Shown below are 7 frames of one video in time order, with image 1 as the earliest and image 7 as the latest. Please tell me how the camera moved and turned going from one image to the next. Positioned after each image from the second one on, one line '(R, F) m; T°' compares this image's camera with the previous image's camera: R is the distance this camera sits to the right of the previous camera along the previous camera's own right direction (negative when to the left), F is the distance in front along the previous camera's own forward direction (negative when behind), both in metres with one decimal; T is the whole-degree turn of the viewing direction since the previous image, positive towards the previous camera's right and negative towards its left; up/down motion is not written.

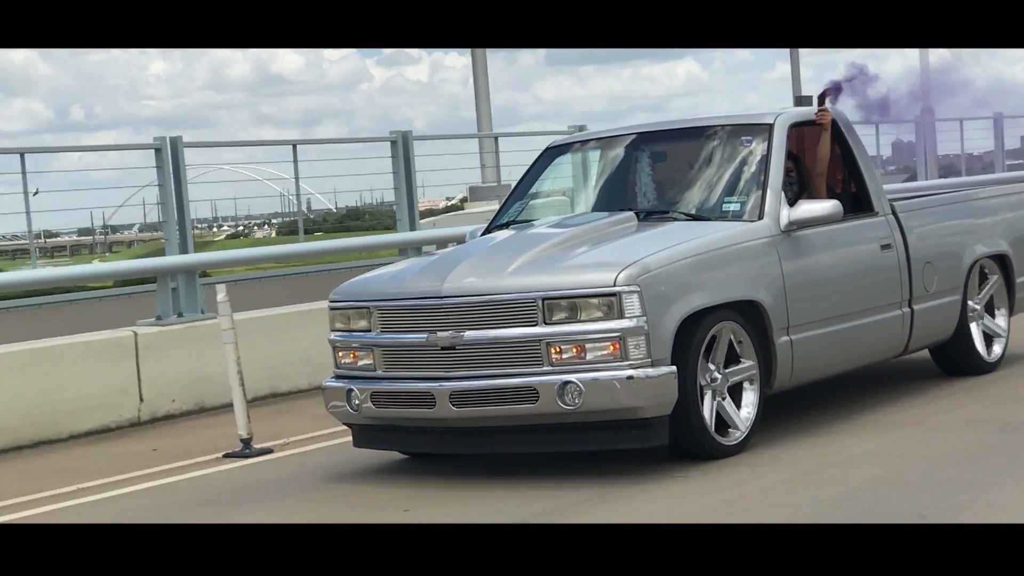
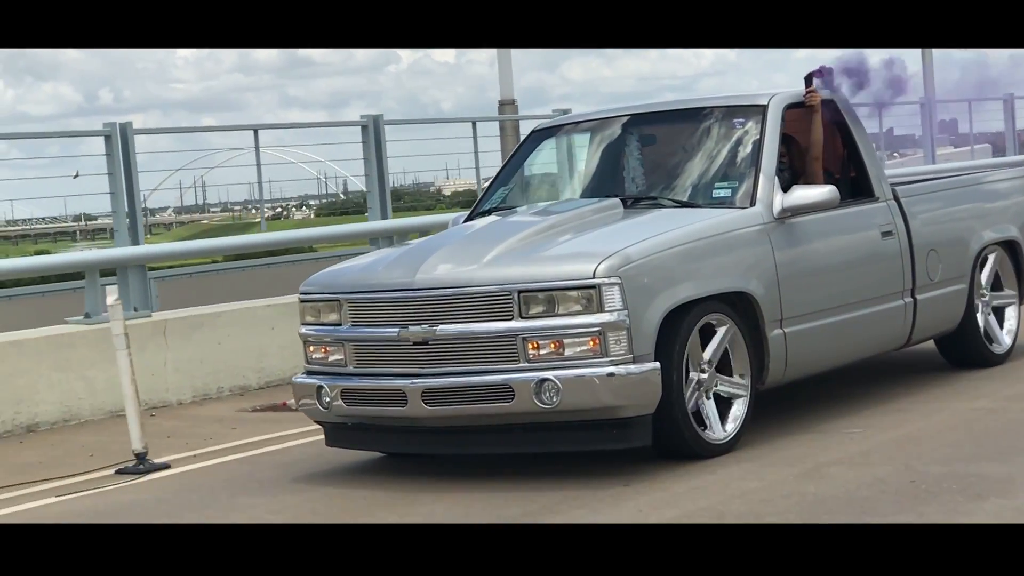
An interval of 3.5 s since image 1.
(+0.2, +0.3) m; -1°
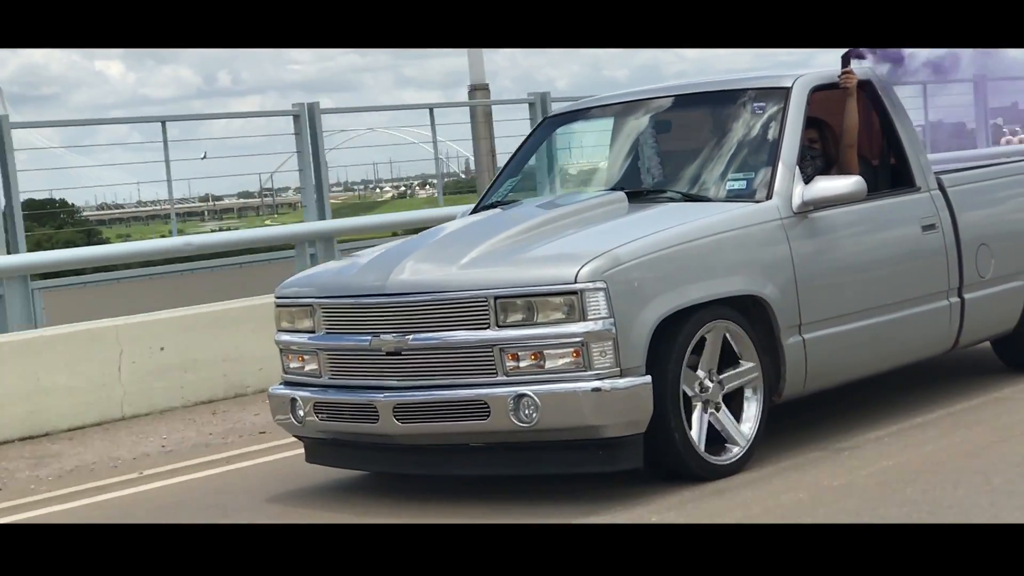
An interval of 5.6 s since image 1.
(+0.5, +0.6) m; -4°
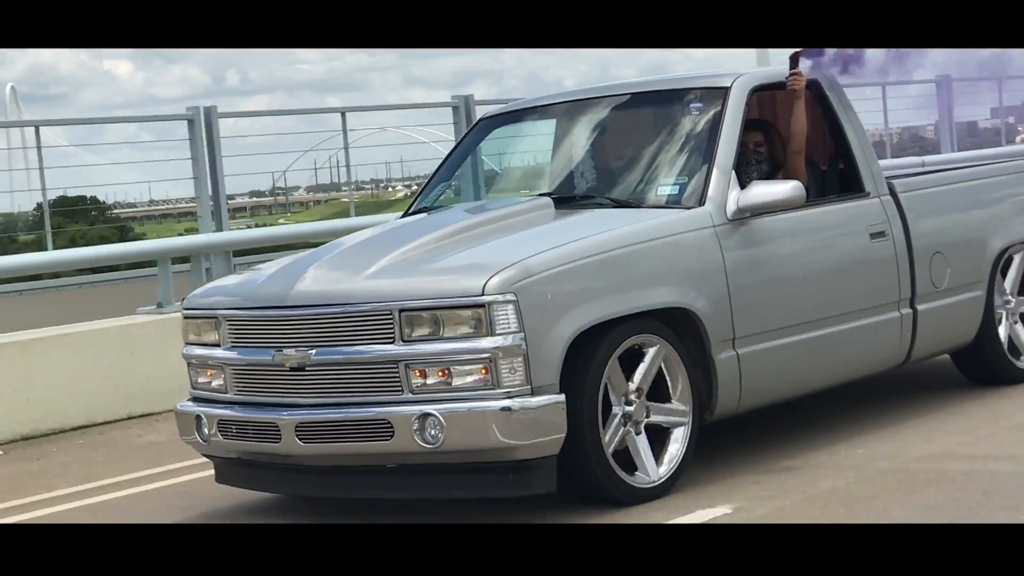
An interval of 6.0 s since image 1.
(+0.4, +0.3) m; 0°
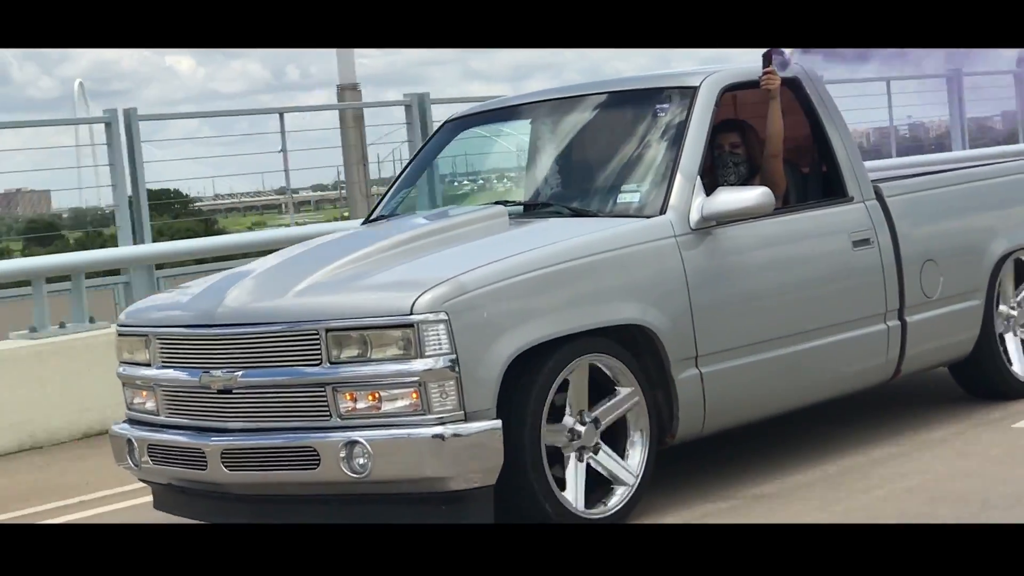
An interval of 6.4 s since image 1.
(+0.4, +0.4) m; -2°
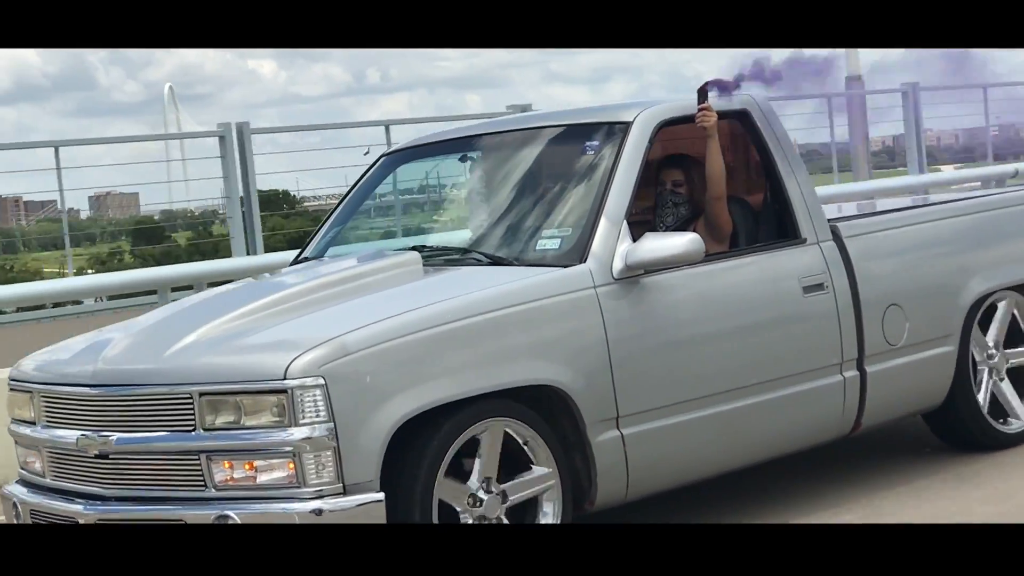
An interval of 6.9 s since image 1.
(+0.5, +0.4) m; -2°
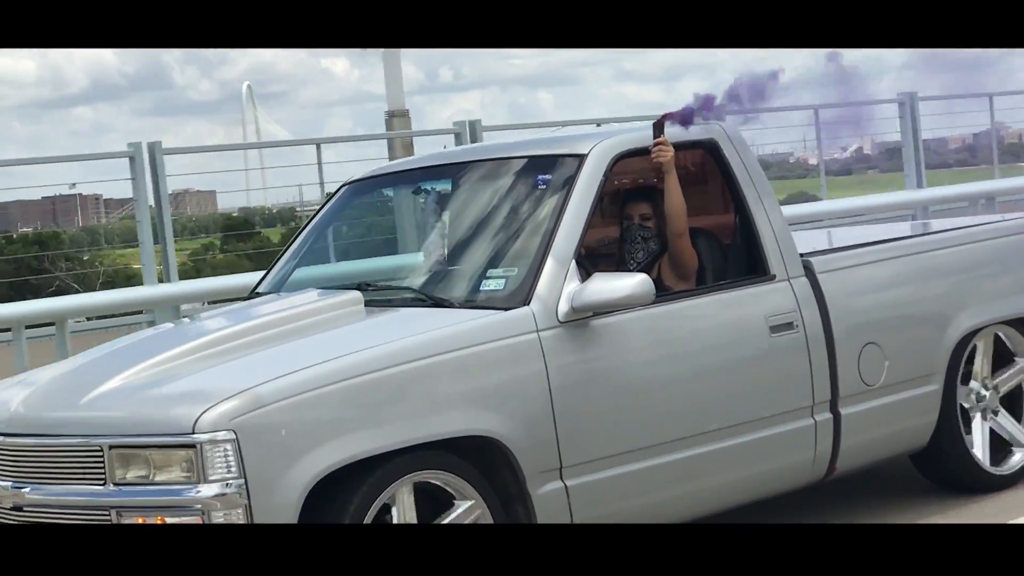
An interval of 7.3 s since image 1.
(+0.4, +0.2) m; -2°
